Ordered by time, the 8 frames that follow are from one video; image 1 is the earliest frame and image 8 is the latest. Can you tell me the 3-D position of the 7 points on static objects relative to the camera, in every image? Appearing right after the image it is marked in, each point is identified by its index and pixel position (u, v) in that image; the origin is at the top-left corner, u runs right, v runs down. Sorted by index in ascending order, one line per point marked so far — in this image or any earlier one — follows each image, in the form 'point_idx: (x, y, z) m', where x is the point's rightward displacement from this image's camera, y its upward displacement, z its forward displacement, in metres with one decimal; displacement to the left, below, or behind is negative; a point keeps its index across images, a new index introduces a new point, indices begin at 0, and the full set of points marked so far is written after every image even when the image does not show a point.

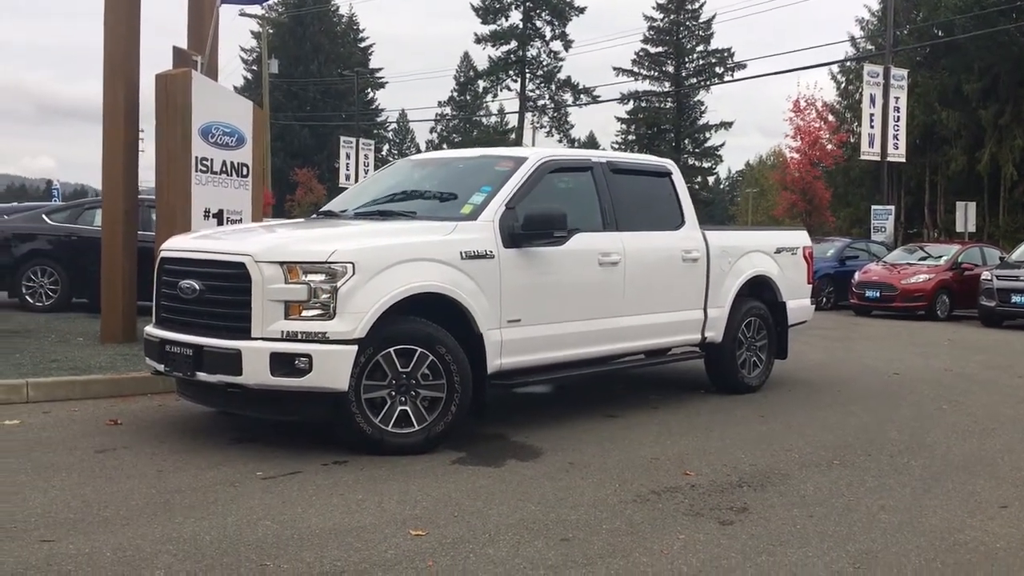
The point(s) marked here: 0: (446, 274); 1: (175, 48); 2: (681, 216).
0: (-0.4, +0.1, +6.3) m
1: (-3.6, +2.5, +10.6) m
2: (+1.4, +0.6, +8.2) m
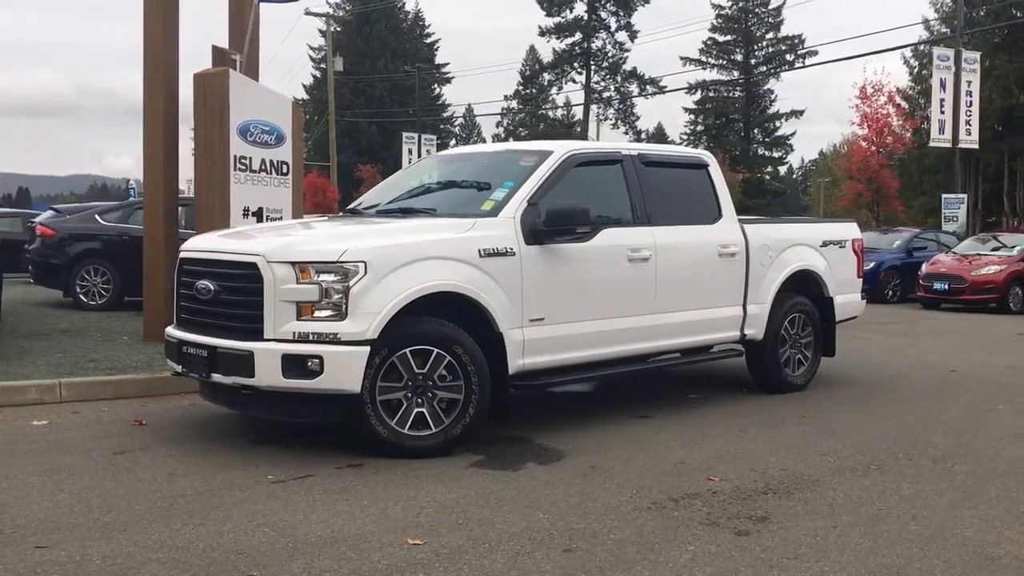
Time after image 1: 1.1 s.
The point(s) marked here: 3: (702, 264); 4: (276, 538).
0: (-0.3, +0.1, +6.1) m
1: (-3.2, +2.6, +10.6) m
2: (+1.6, +0.6, +8.0) m
3: (+1.4, +0.2, +7.6) m
4: (-1.0, -1.1, +4.4) m
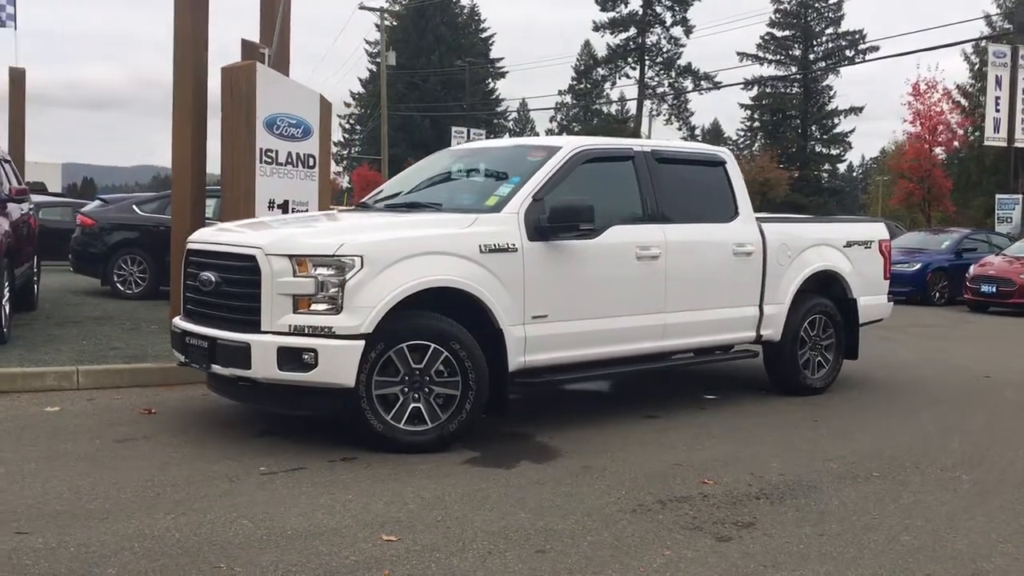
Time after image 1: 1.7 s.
0: (-0.3, +0.1, +6.1) m
1: (-2.9, +2.6, +10.7) m
2: (+1.7, +0.6, +7.8) m
3: (+1.5, +0.2, +7.5) m
4: (-1.1, -1.1, +4.4) m
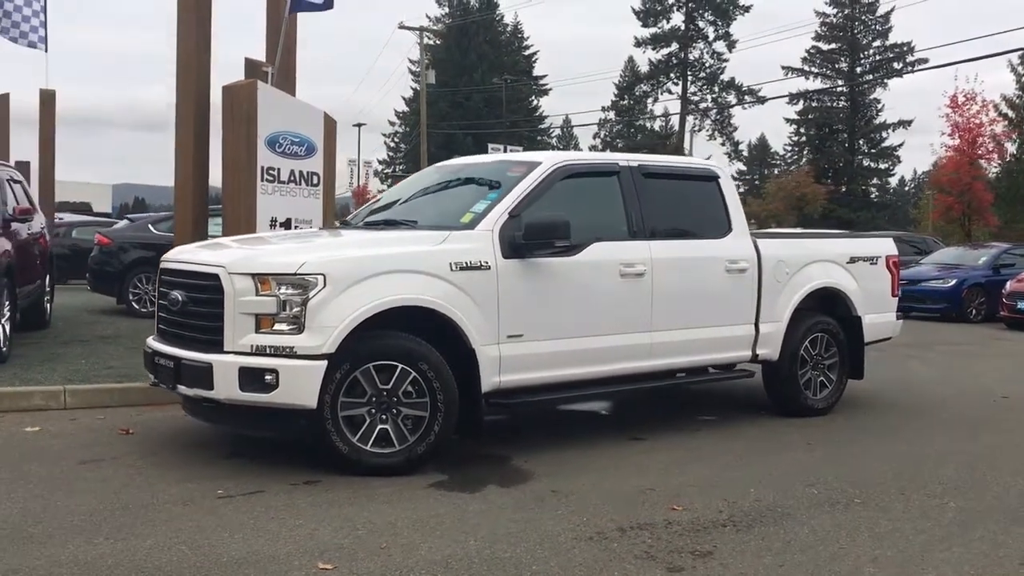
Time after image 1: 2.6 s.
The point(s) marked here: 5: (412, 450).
0: (-0.5, 0.0, +5.9) m
1: (-2.9, +2.5, +10.7) m
2: (+1.6, +0.5, +7.6) m
3: (+1.4, +0.1, +7.3) m
4: (-1.4, -1.1, +4.3) m
5: (-0.6, -0.9, +5.9) m
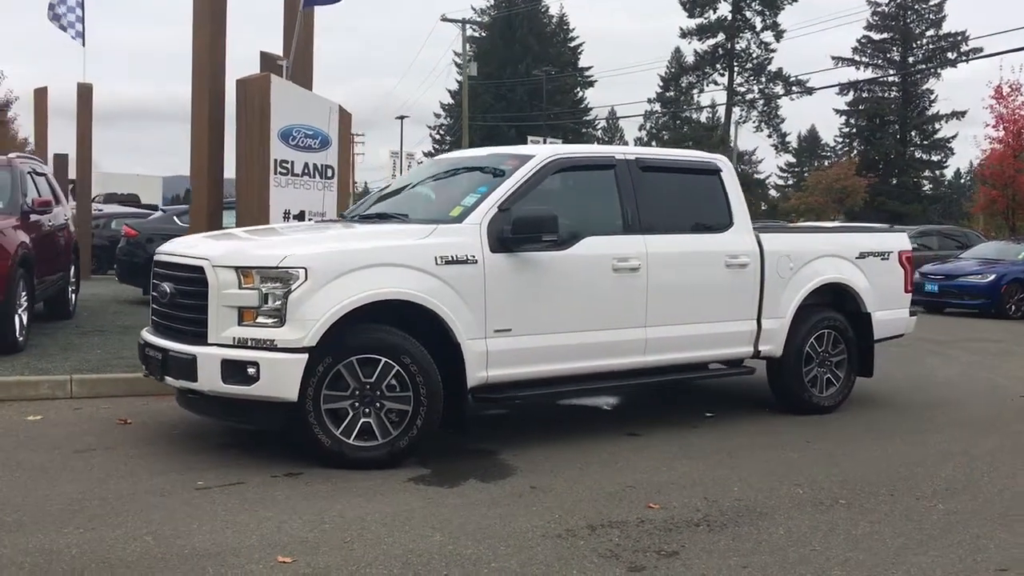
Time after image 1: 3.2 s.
0: (-0.6, 0.0, +5.9) m
1: (-2.7, +2.5, +10.8) m
2: (+1.6, +0.5, +7.5) m
3: (+1.4, +0.1, +7.2) m
4: (-1.6, -1.1, +4.3) m
5: (-0.7, -0.9, +5.9) m
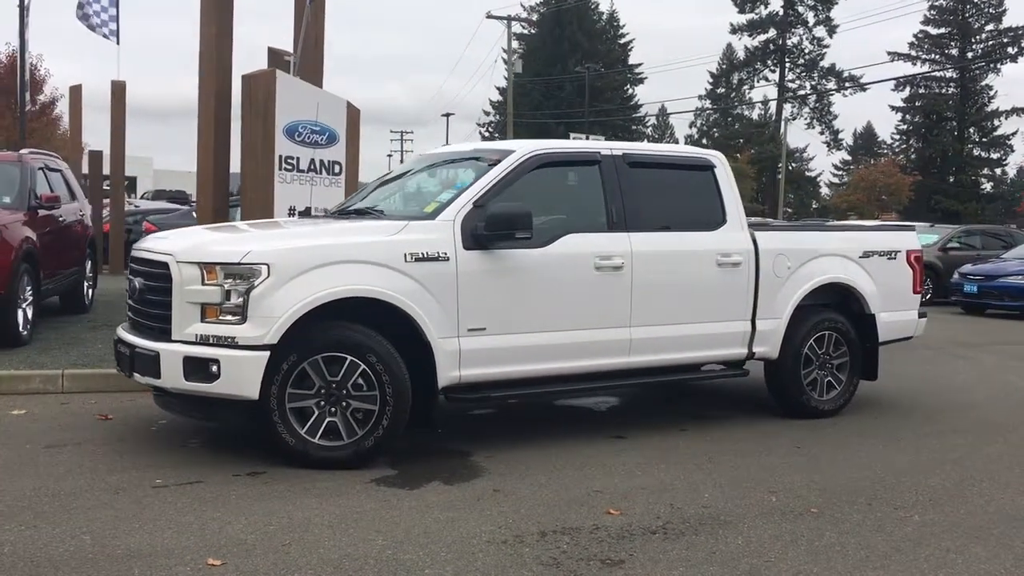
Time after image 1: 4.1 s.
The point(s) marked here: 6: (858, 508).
0: (-0.7, +0.1, +5.8) m
1: (-2.6, +2.6, +10.8) m
2: (+1.5, +0.5, +7.3) m
3: (+1.3, +0.1, +7.0) m
4: (-1.8, -1.1, +4.3) m
5: (-0.9, -0.9, +5.8) m
6: (+1.8, -1.1, +5.2) m
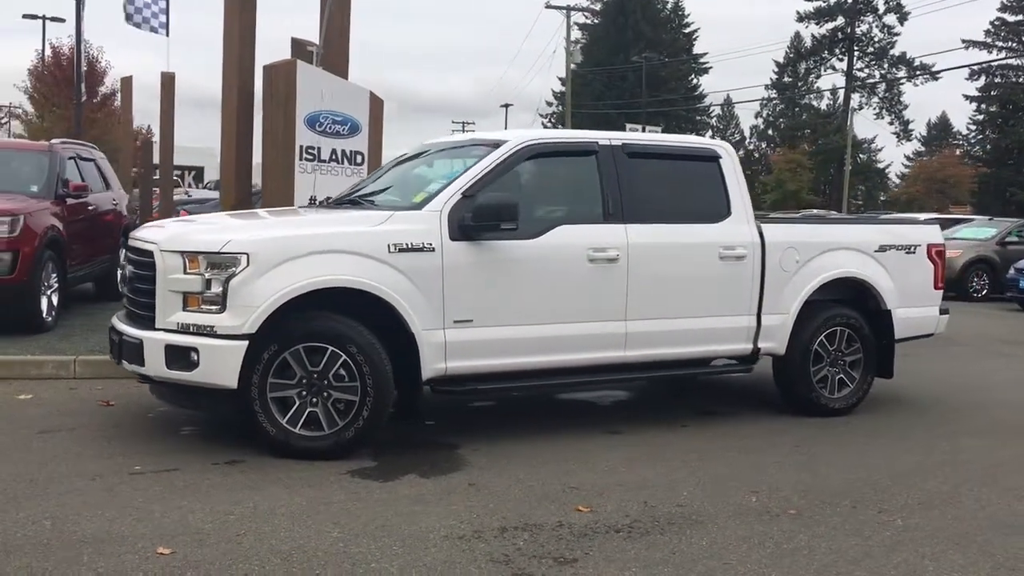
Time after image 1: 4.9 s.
0: (-0.8, +0.1, +5.8) m
1: (-2.4, +2.7, +10.9) m
2: (+1.5, +0.6, +7.1) m
3: (+1.2, +0.1, +6.8) m
4: (-2.0, -1.1, +4.3) m
5: (-1.0, -0.8, +5.8) m
6: (+1.7, -1.1, +5.0) m
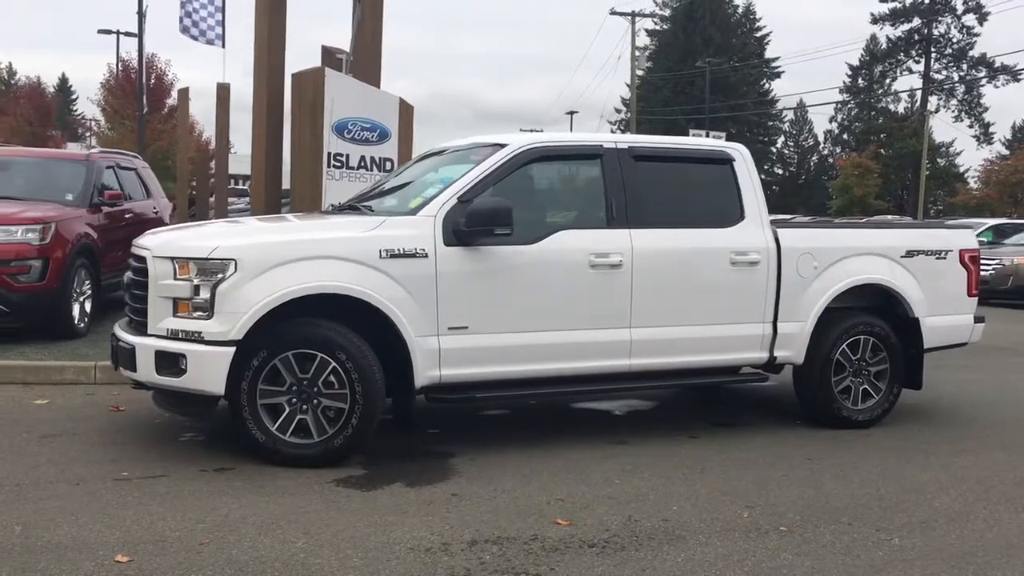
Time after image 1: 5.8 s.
0: (-0.9, +0.1, +5.7) m
1: (-2.1, +2.6, +10.9) m
2: (+1.6, +0.5, +6.9) m
3: (+1.3, +0.1, +6.6) m
4: (-2.2, -1.1, +4.4) m
5: (-1.0, -0.9, +5.7) m
6: (+1.6, -1.2, +4.8) m
